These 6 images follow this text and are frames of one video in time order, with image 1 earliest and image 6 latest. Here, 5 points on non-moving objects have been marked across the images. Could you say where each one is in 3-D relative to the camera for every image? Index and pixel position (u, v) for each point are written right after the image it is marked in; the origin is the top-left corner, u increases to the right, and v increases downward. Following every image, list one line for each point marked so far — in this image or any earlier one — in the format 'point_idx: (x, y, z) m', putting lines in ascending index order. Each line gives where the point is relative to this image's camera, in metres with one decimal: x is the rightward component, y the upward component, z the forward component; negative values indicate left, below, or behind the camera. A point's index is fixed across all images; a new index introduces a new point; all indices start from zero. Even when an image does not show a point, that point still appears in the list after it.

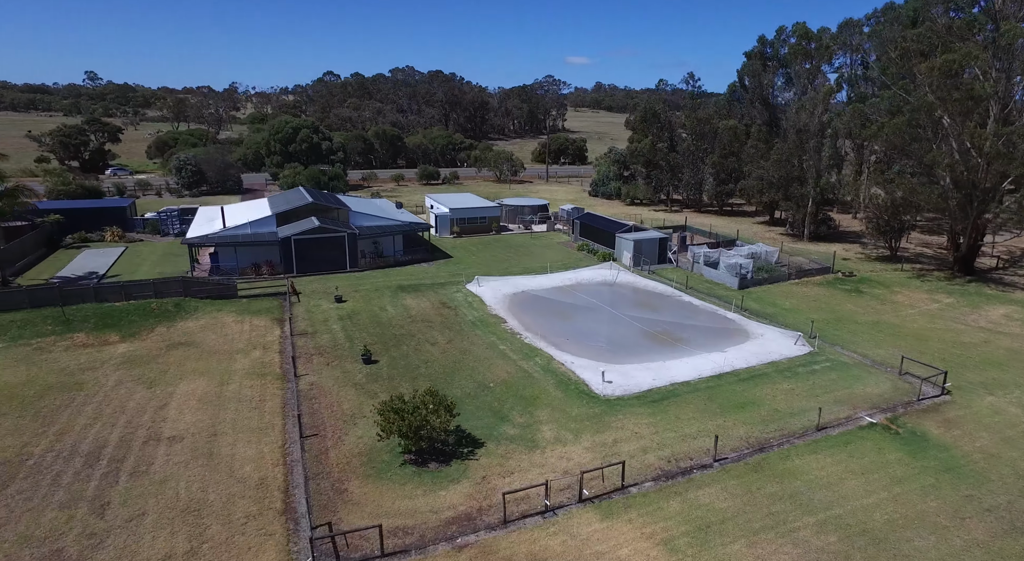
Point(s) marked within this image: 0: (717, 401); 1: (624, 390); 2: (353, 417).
0: (+6.2, -3.7, +18.2) m
1: (+3.5, -3.4, +18.9) m
2: (-4.6, -4.0, +17.4) m
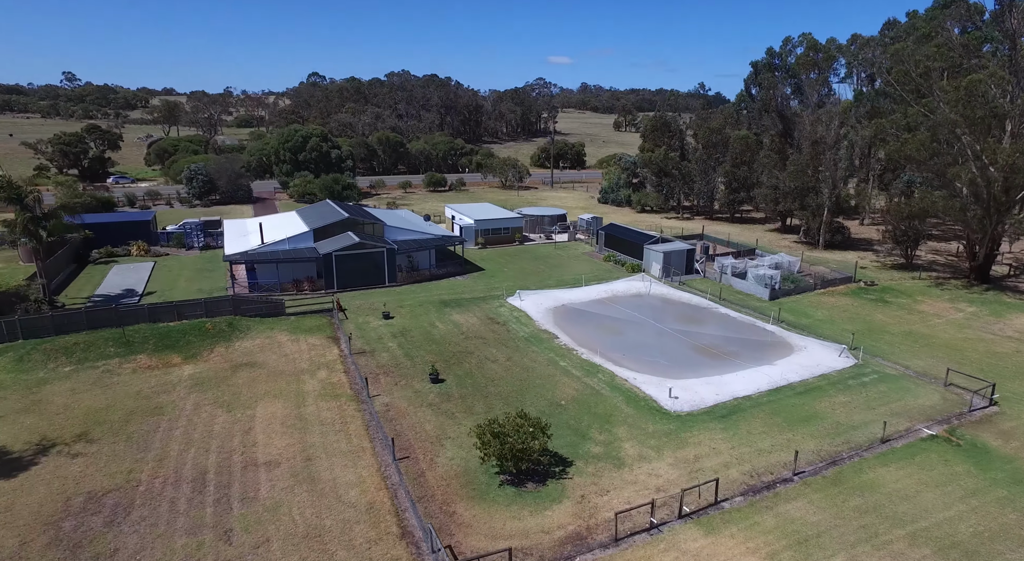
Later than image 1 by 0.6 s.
0: (+8.6, -4.3, +19.1) m
1: (+5.9, -4.1, +19.7) m
2: (-2.2, -4.8, +18.0) m
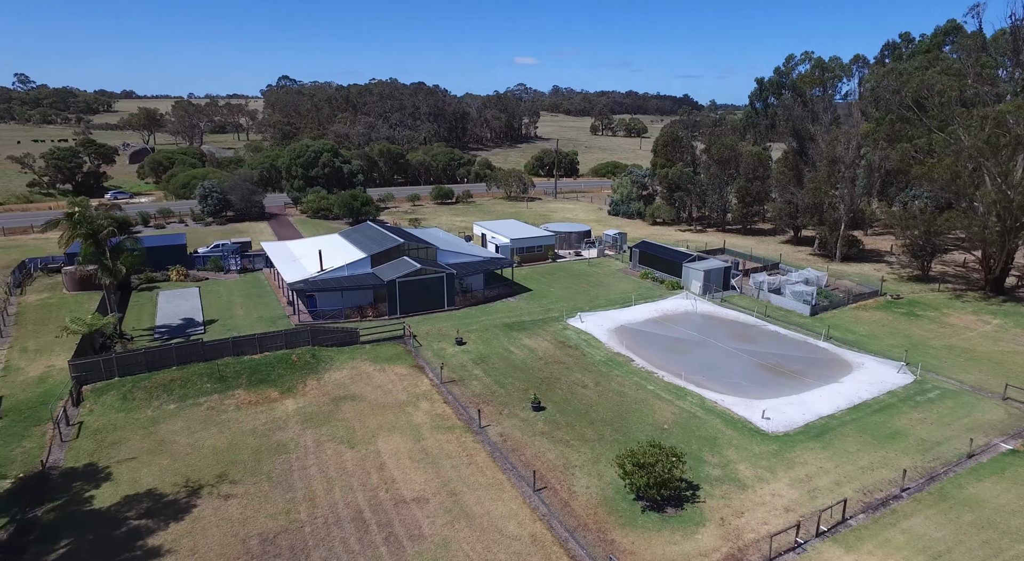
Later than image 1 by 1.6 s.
0: (+12.5, -5.3, +20.8) m
1: (+9.7, -5.2, +21.3) m
2: (+1.7, -6.0, +19.2) m
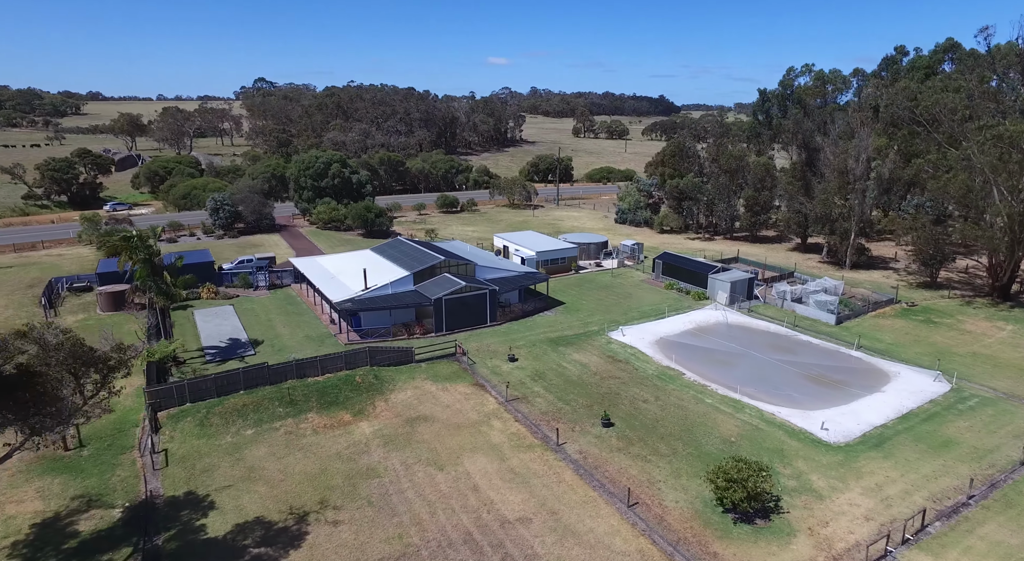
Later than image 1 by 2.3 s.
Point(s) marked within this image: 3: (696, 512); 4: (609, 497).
0: (+15.3, -6.0, +22.2) m
1: (+12.6, -5.9, +22.6) m
2: (+4.7, -6.8, +20.2) m
3: (+5.7, -7.3, +18.7) m
4: (+3.1, -7.0, +19.5) m
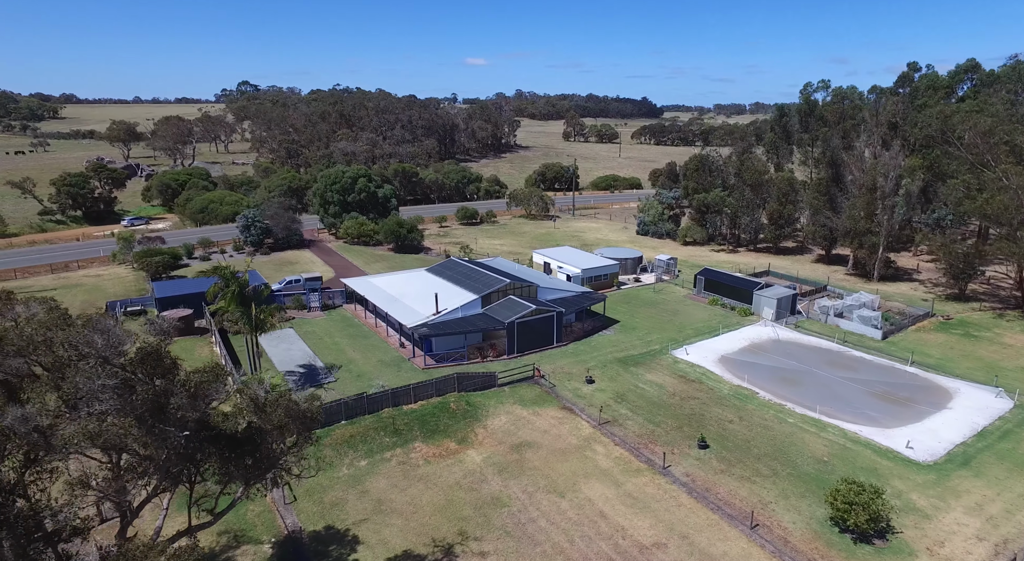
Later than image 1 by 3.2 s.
0: (+19.6, -7.1, +23.8) m
1: (+16.8, -7.0, +24.0) m
2: (+9.0, -8.0, +21.3) m
3: (+10.1, -8.5, +19.9) m
4: (+7.5, -8.3, +20.6) m
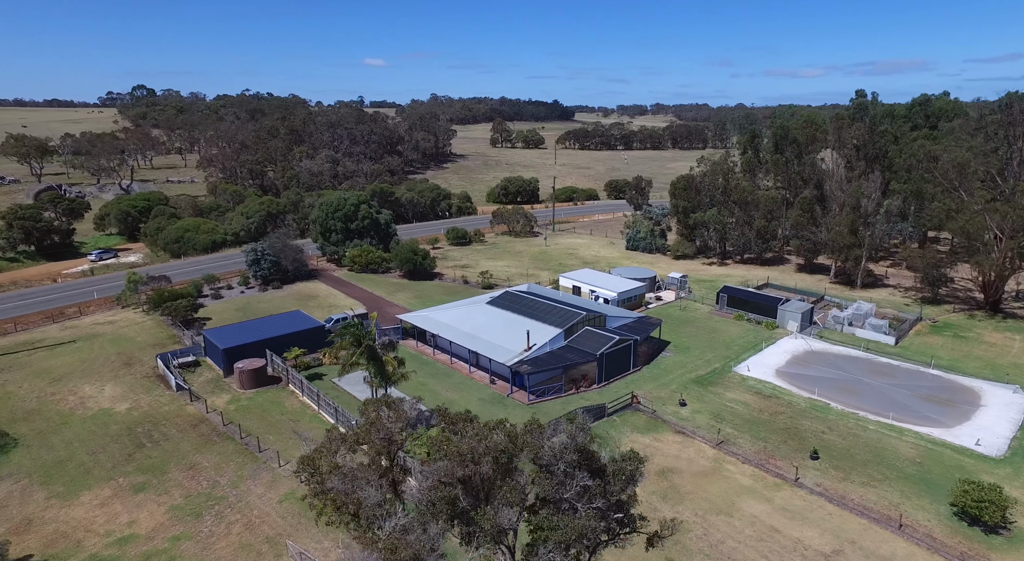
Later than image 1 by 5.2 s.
0: (+26.3, -8.2, +29.2) m
1: (+23.5, -8.2, +29.0) m
2: (+16.2, -9.6, +25.2) m
3: (+17.6, -9.9, +24.0) m
4: (+14.8, -9.9, +24.2) m
